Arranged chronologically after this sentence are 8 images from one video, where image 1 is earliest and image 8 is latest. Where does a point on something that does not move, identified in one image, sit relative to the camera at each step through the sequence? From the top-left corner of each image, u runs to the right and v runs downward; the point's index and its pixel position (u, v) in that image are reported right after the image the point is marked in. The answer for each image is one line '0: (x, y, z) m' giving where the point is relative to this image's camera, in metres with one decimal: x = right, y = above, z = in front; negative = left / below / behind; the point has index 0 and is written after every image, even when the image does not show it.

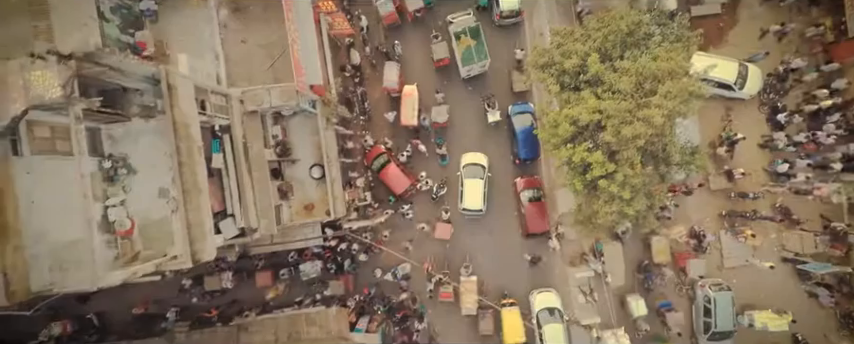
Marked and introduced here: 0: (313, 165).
0: (-3.3, +0.2, +11.5) m
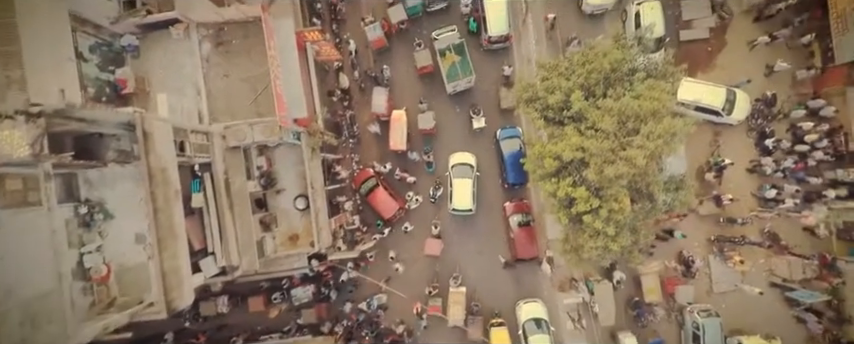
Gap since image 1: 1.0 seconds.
0: (-3.7, -0.7, +11.4) m
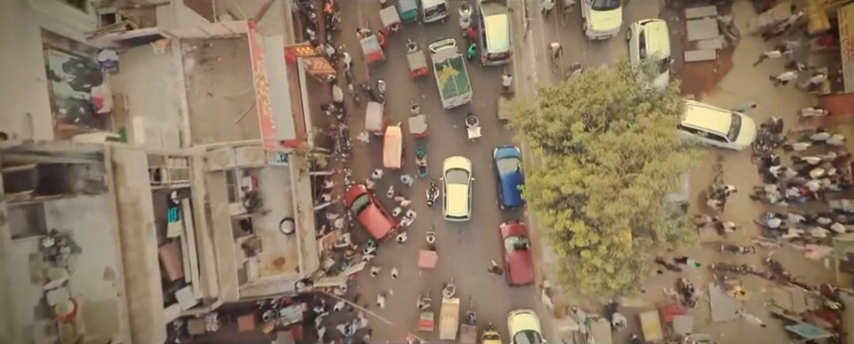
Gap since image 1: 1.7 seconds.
0: (-3.9, -1.3, +10.9) m
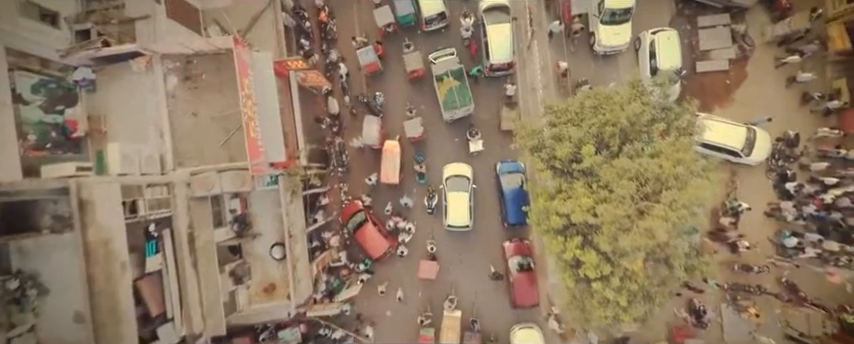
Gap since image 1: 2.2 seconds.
0: (-4.0, -1.9, +10.3) m
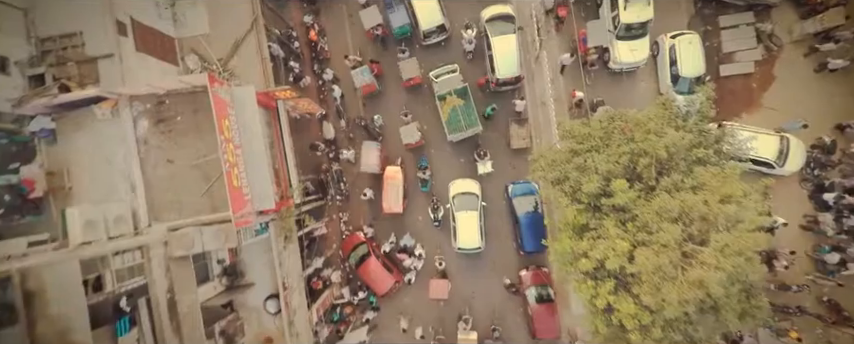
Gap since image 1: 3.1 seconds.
0: (-3.7, -2.9, +9.3) m
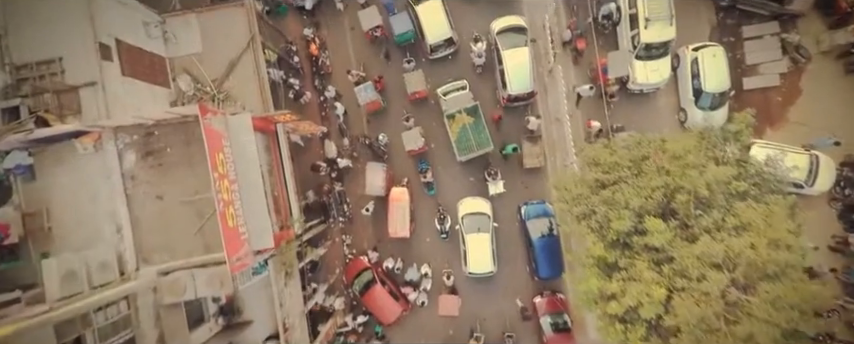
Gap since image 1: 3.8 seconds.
0: (-3.4, -3.6, +8.6) m
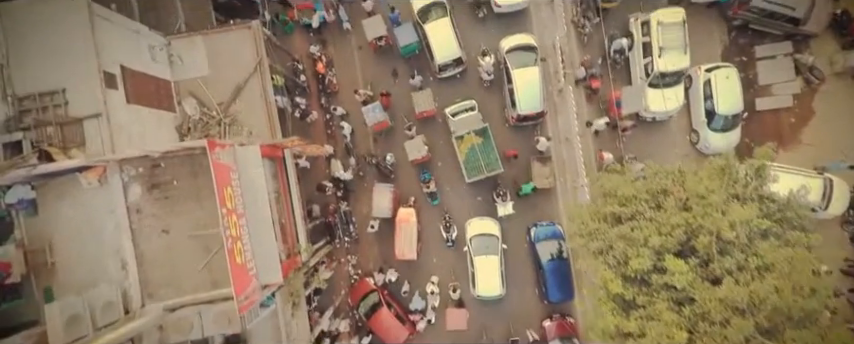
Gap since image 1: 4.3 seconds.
0: (-3.2, -4.2, +8.4) m
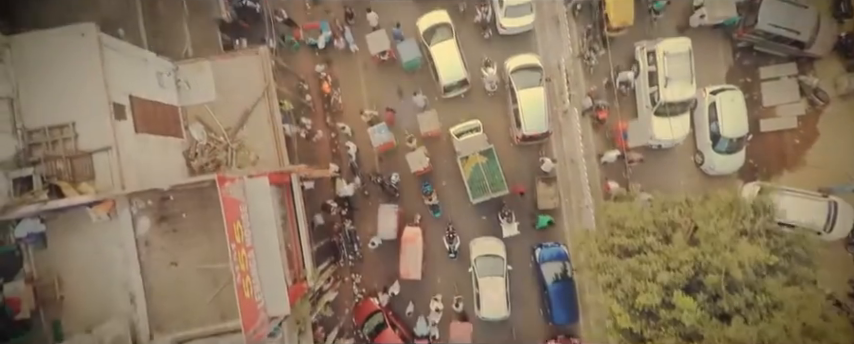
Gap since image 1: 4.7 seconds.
0: (-3.1, -4.8, +8.4) m
